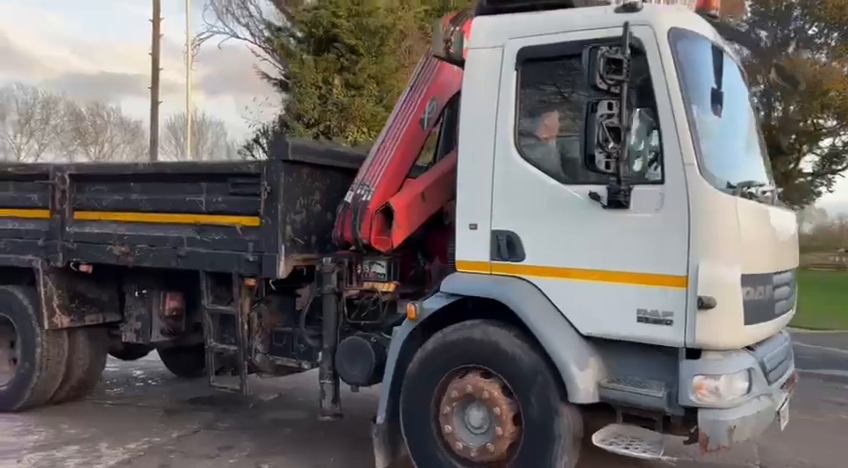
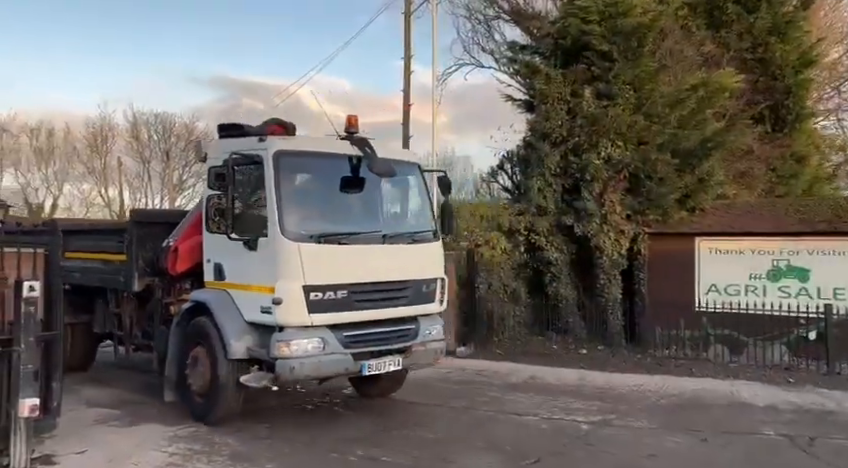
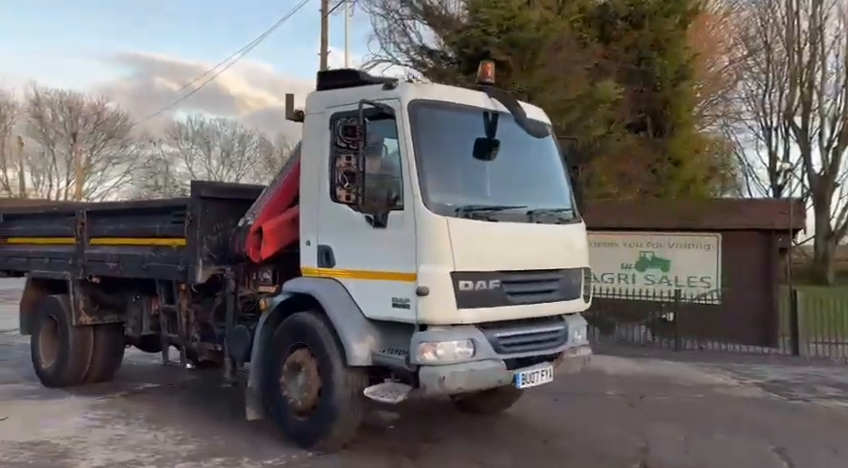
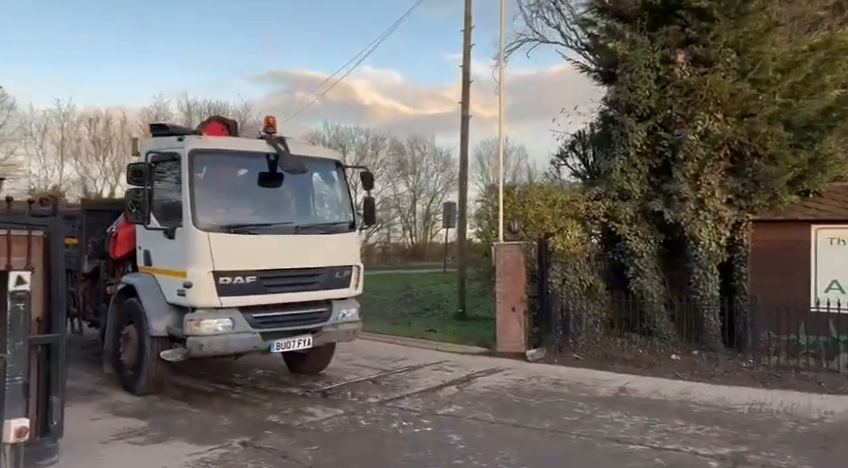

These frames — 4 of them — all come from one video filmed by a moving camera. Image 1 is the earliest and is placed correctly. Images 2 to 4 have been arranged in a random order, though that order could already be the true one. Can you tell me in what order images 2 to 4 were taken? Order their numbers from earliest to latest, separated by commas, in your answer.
3, 2, 4
